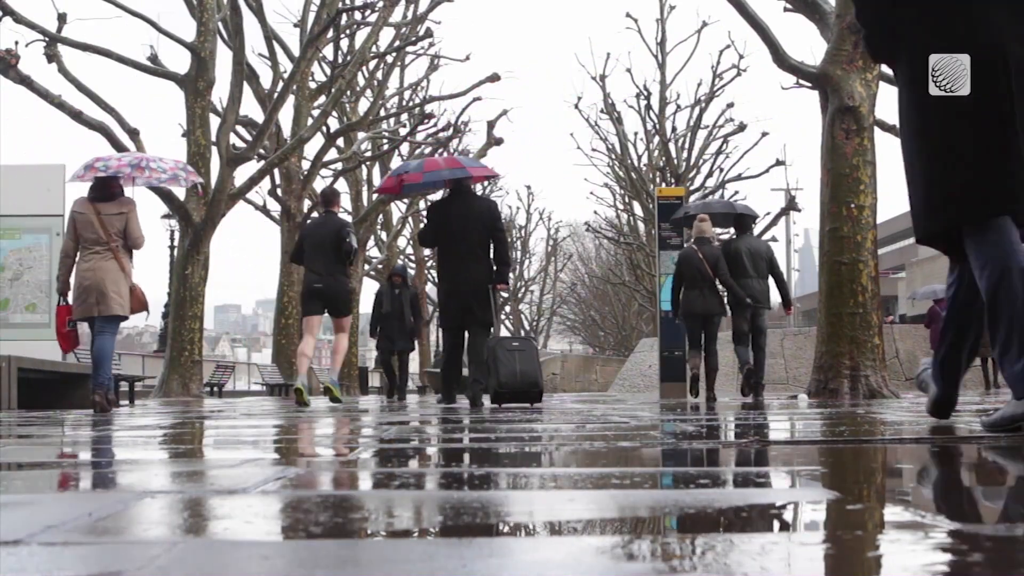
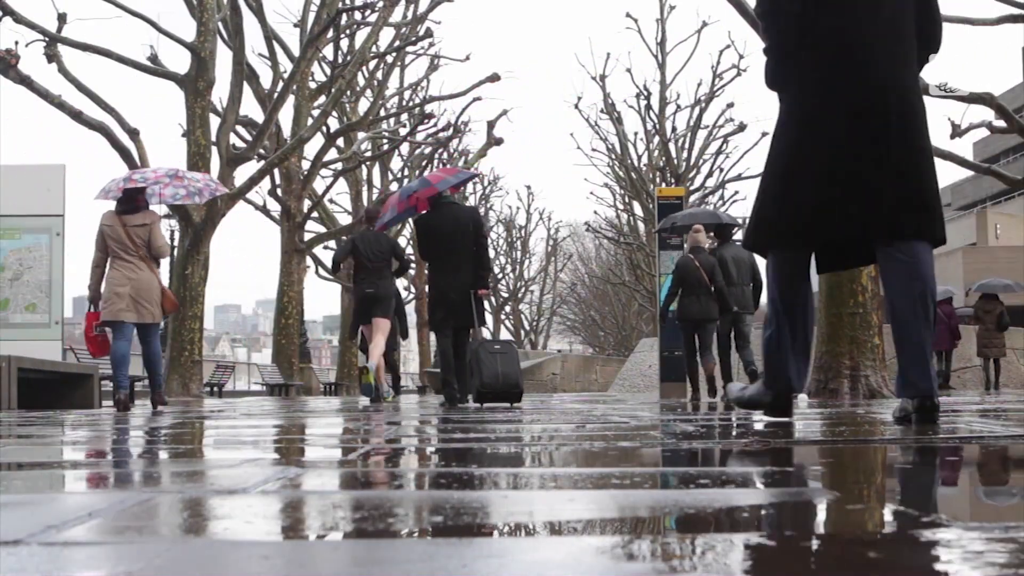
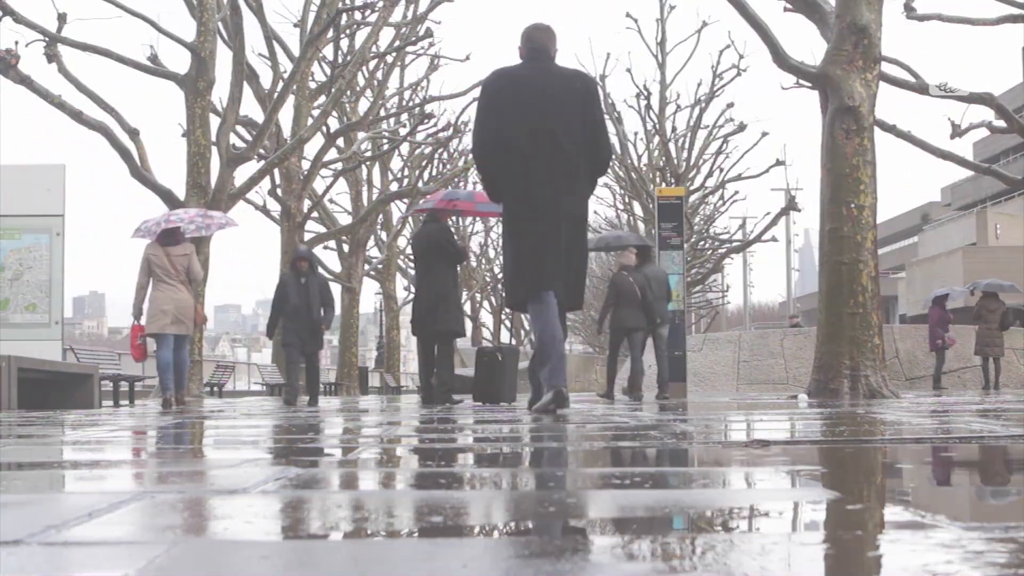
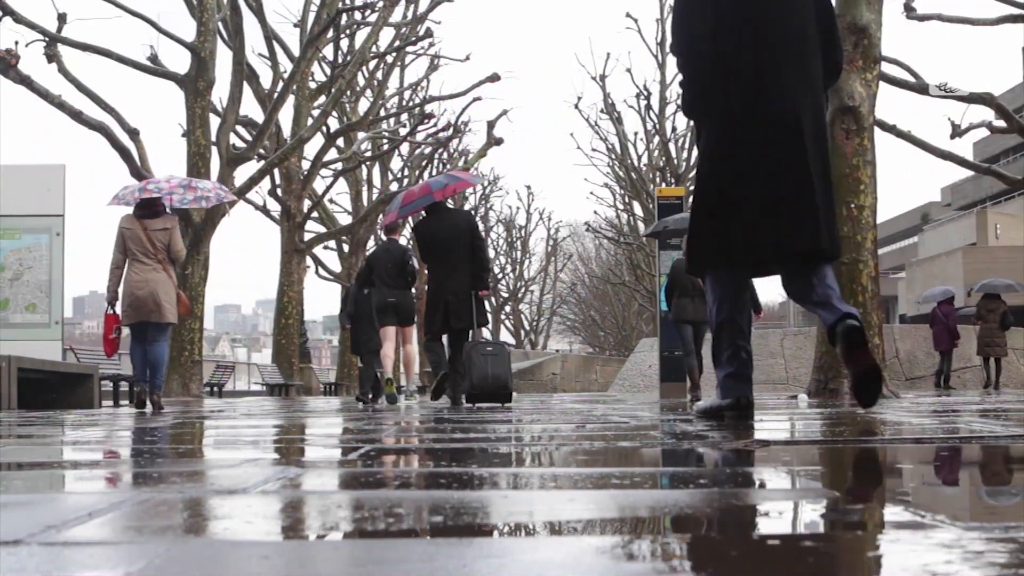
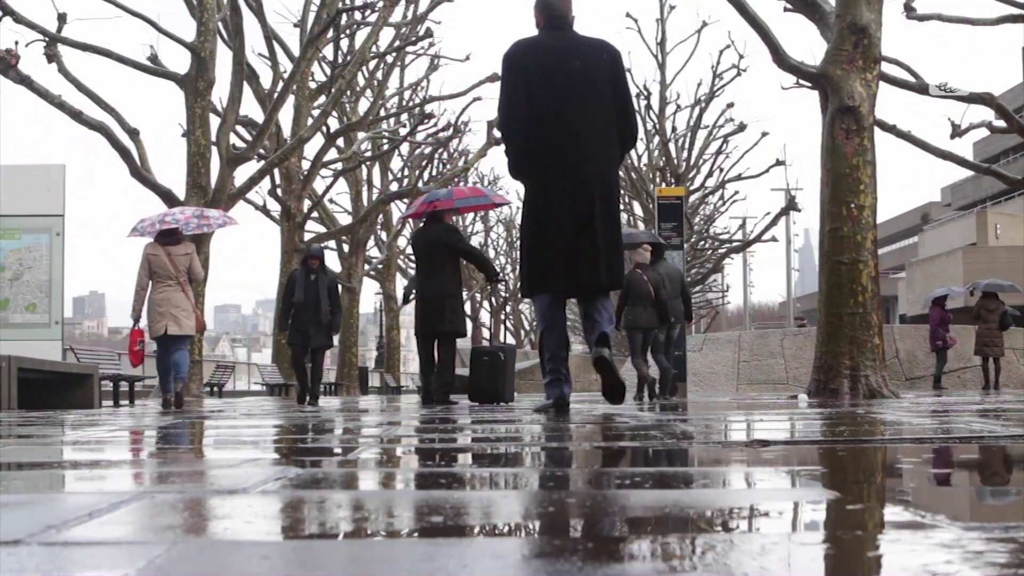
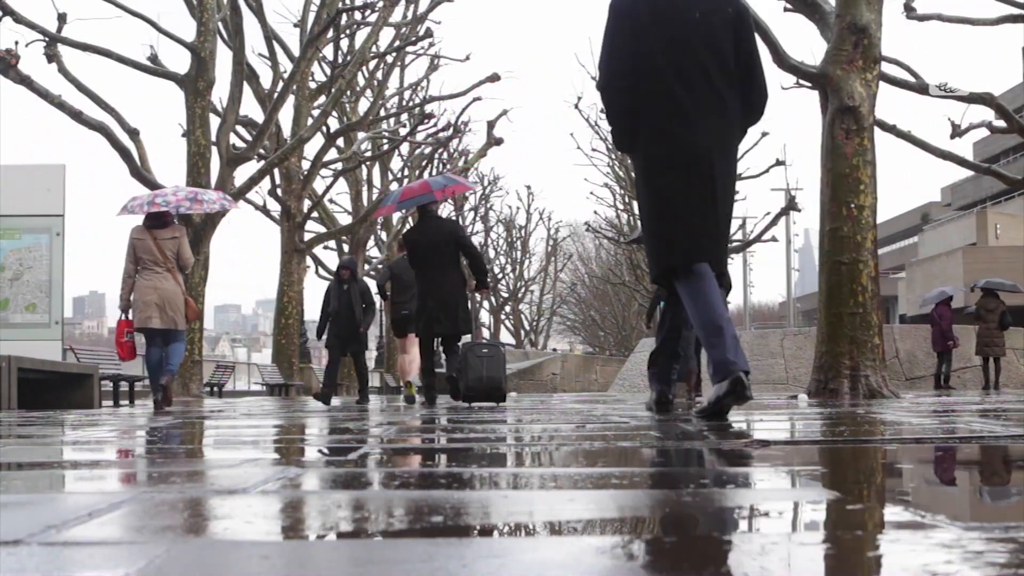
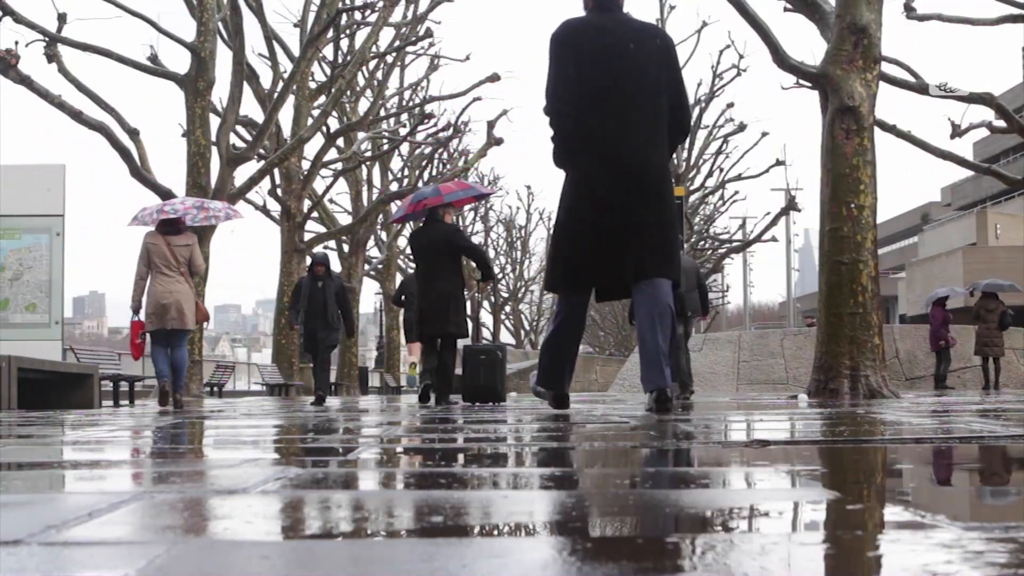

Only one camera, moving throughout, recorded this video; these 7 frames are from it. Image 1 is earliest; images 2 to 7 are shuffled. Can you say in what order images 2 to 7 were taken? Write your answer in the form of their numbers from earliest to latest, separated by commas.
2, 4, 6, 7, 5, 3
